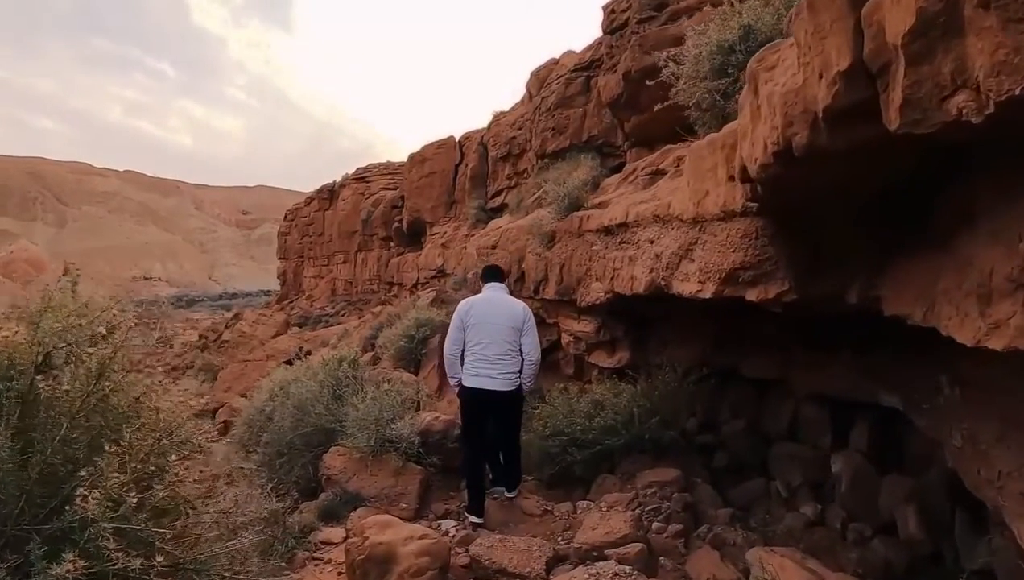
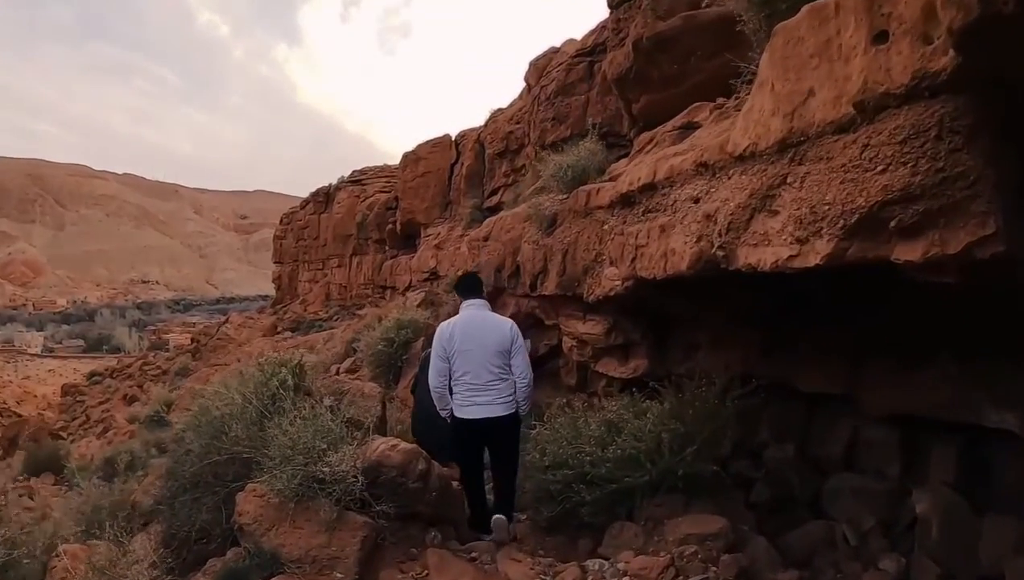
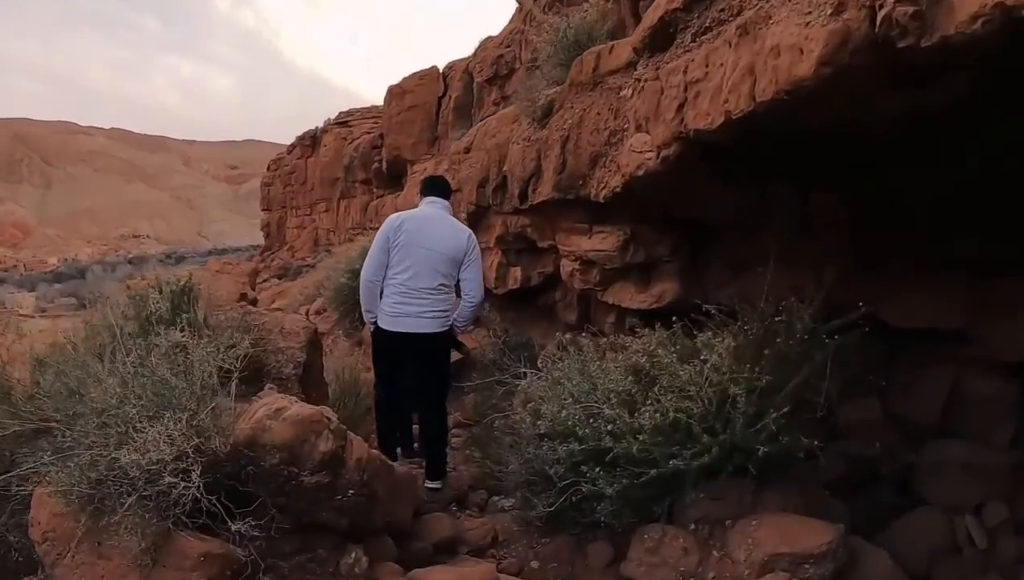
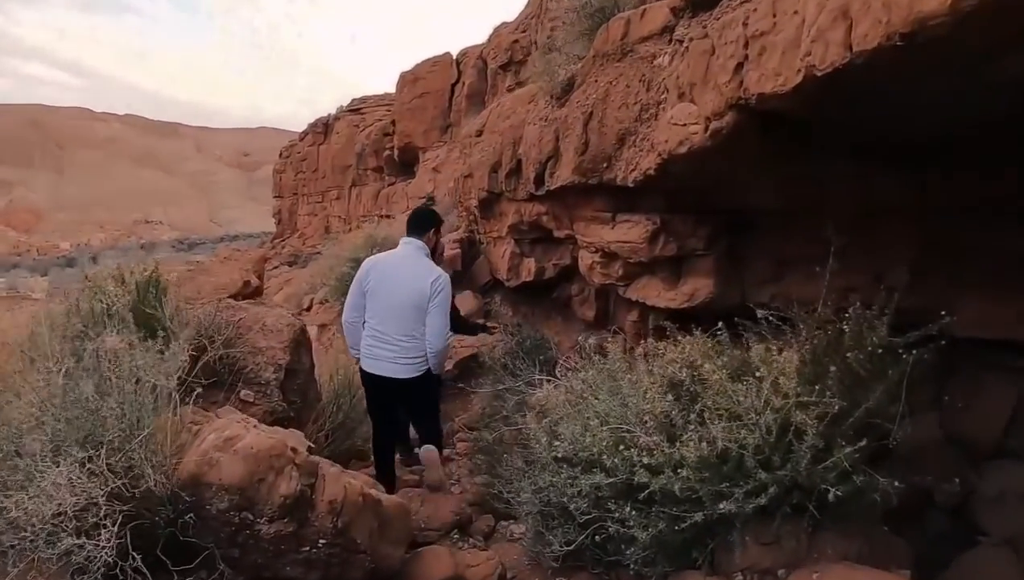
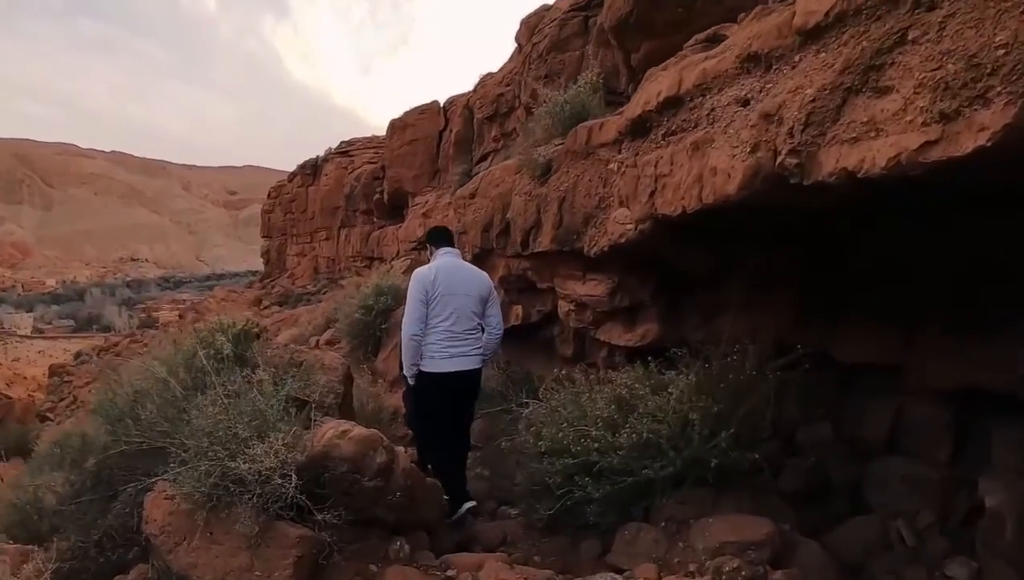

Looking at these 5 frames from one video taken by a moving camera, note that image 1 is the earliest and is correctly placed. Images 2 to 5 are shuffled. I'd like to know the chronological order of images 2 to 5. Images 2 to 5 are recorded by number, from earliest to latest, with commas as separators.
2, 5, 3, 4
